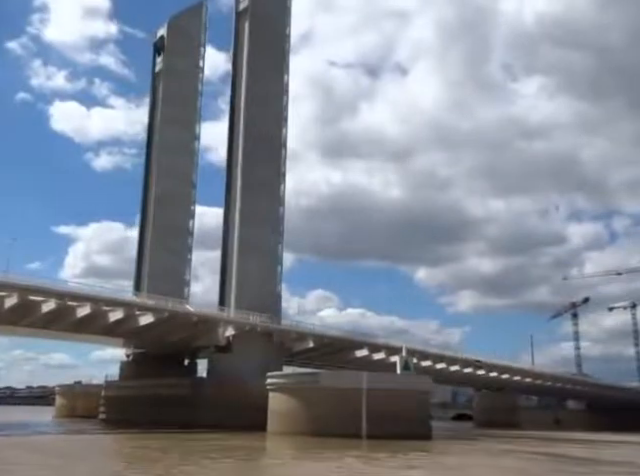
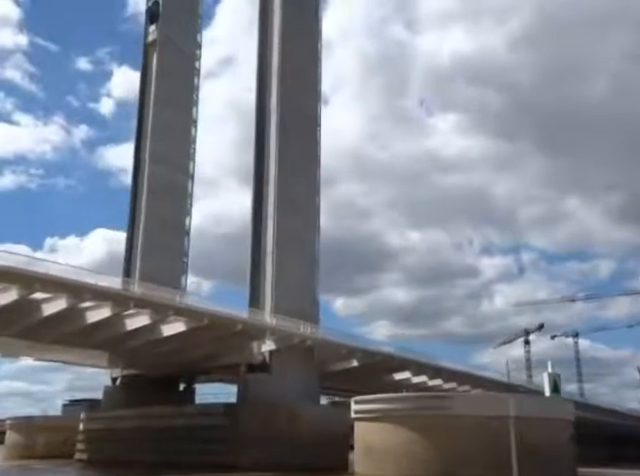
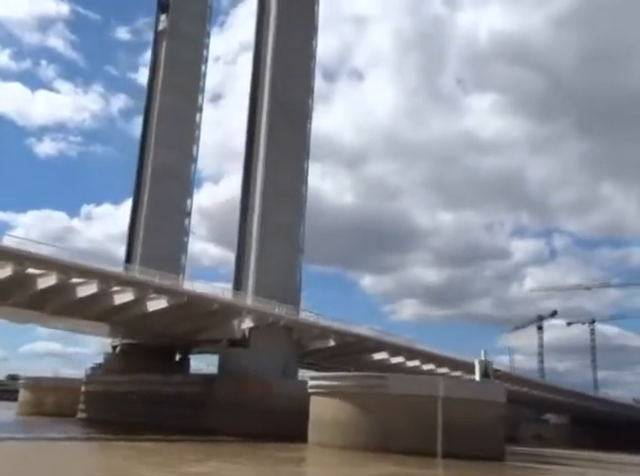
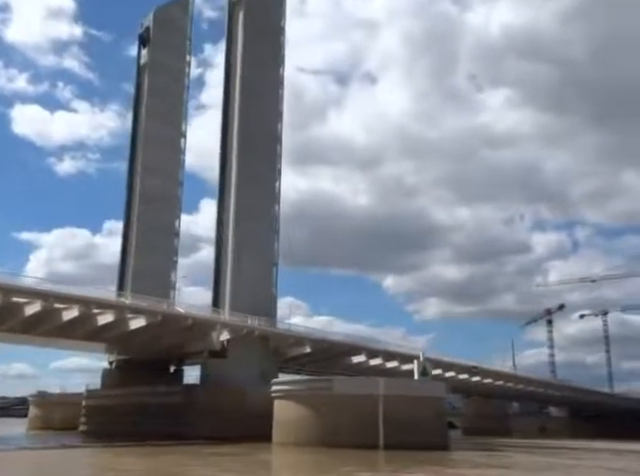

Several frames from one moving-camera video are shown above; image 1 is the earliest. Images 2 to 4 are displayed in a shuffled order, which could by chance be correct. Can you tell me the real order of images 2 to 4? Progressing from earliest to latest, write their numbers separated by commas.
4, 3, 2
